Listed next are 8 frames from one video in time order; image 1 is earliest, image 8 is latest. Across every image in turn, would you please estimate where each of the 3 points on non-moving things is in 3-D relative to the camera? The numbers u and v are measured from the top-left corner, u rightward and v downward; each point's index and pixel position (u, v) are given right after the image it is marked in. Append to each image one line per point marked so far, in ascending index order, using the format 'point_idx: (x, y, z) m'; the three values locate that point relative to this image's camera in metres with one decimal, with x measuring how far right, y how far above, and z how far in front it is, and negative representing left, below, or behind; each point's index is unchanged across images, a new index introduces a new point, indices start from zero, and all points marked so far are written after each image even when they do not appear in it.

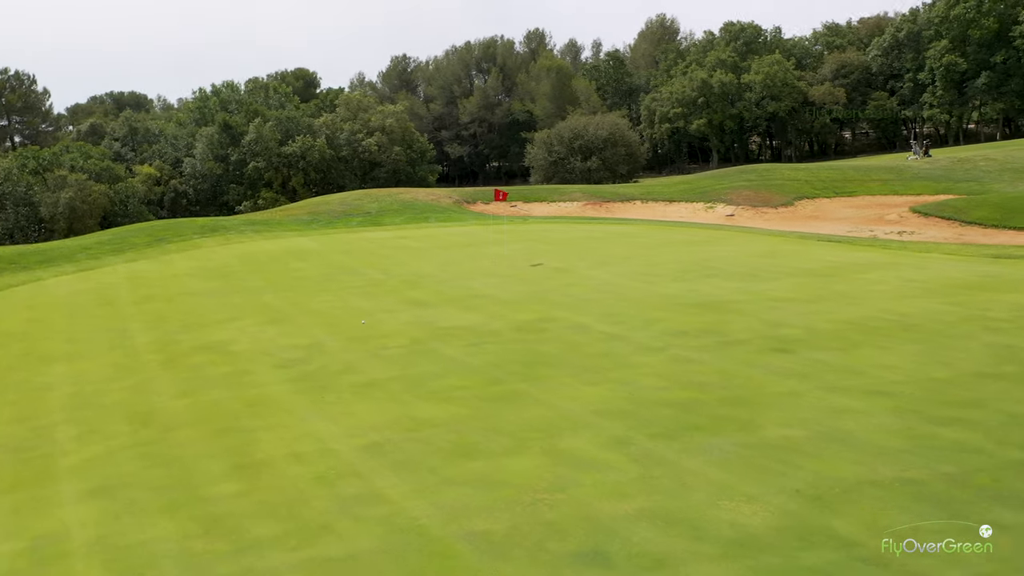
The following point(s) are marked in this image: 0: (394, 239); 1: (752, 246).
0: (-2.7, +1.1, +18.8) m
1: (+4.7, +0.9, +16.2) m
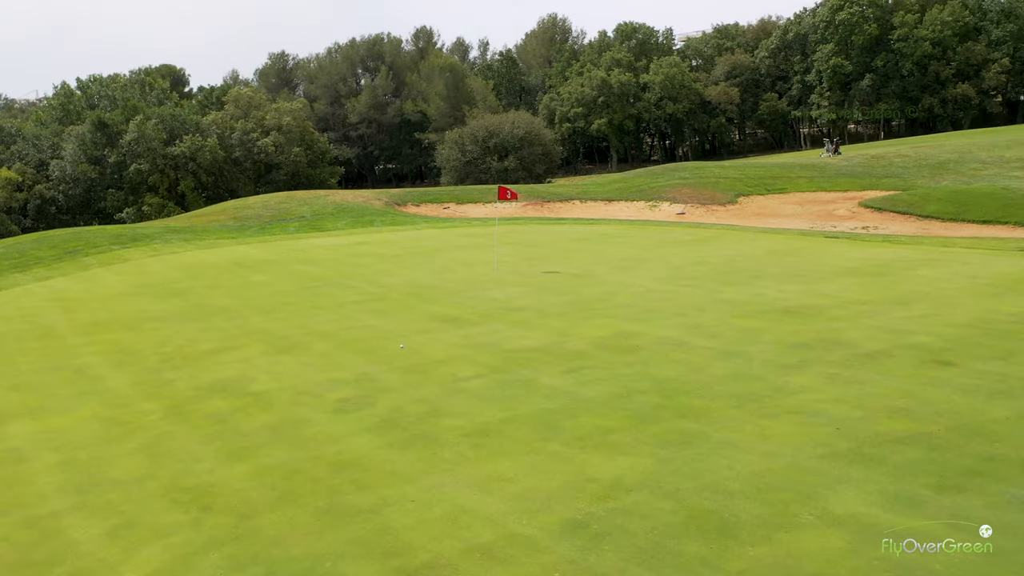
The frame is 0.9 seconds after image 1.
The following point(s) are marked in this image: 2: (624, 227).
0: (-3.2, +0.9, +16.6) m
1: (+4.5, +0.8, +15.2) m
2: (+2.6, +1.4, +19.3) m
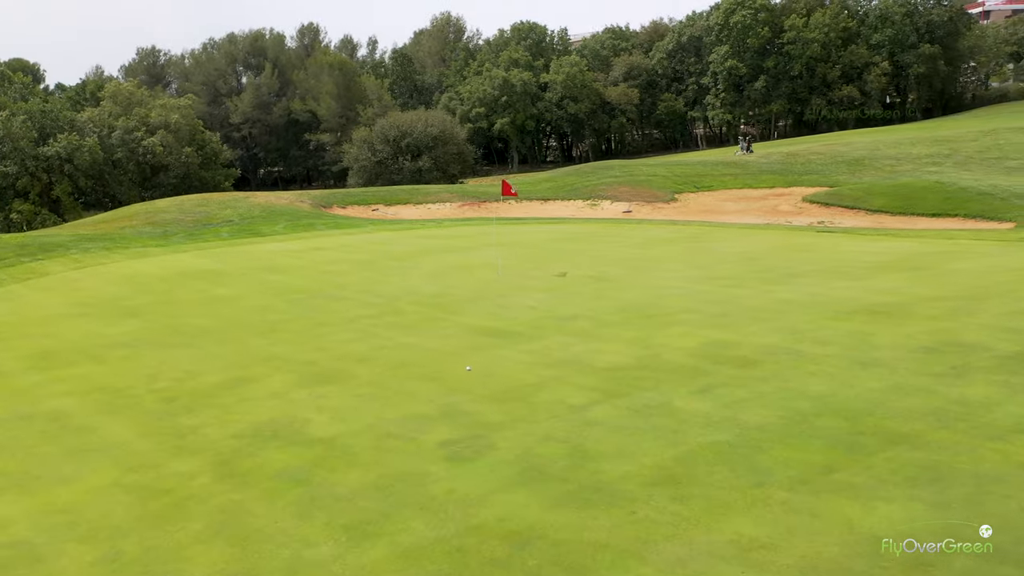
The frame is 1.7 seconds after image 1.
0: (-3.6, +0.7, +14.7) m
1: (+4.3, +0.9, +14.5) m
2: (+1.8, +1.4, +18.3) m
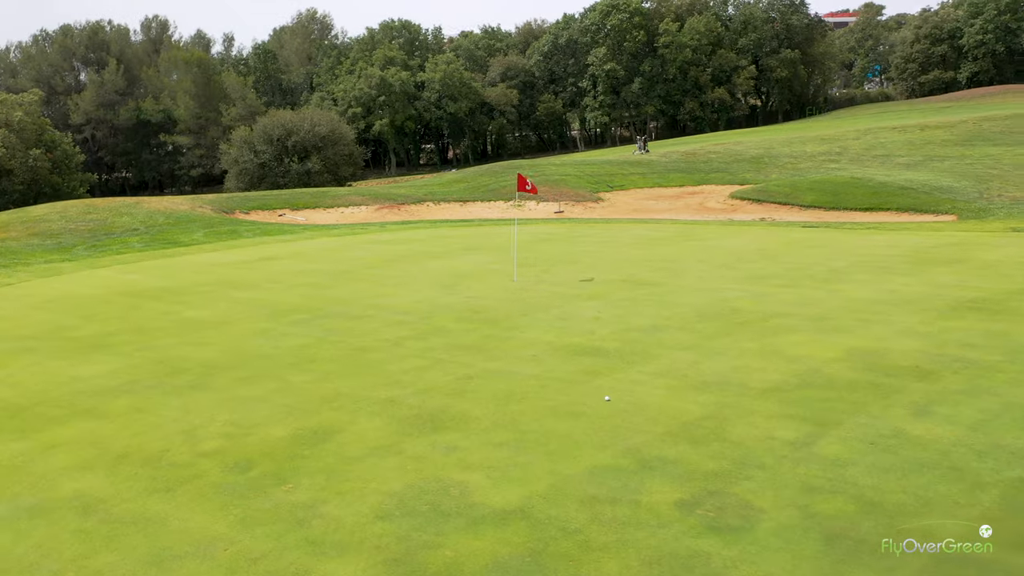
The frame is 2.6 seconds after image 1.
0: (-3.9, +0.4, +12.6) m
1: (+3.9, +0.9, +13.8) m
2: (+0.7, +1.3, +17.1) m
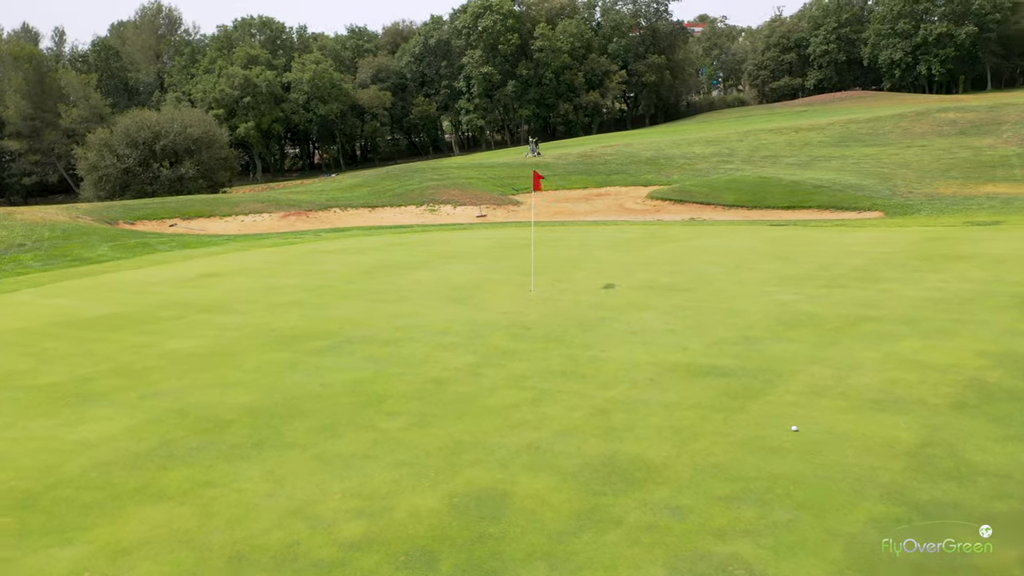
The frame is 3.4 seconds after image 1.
0: (-4.0, +0.1, +10.7) m
1: (+3.4, +0.9, +13.4) m
2: (-0.3, +1.1, +16.0) m
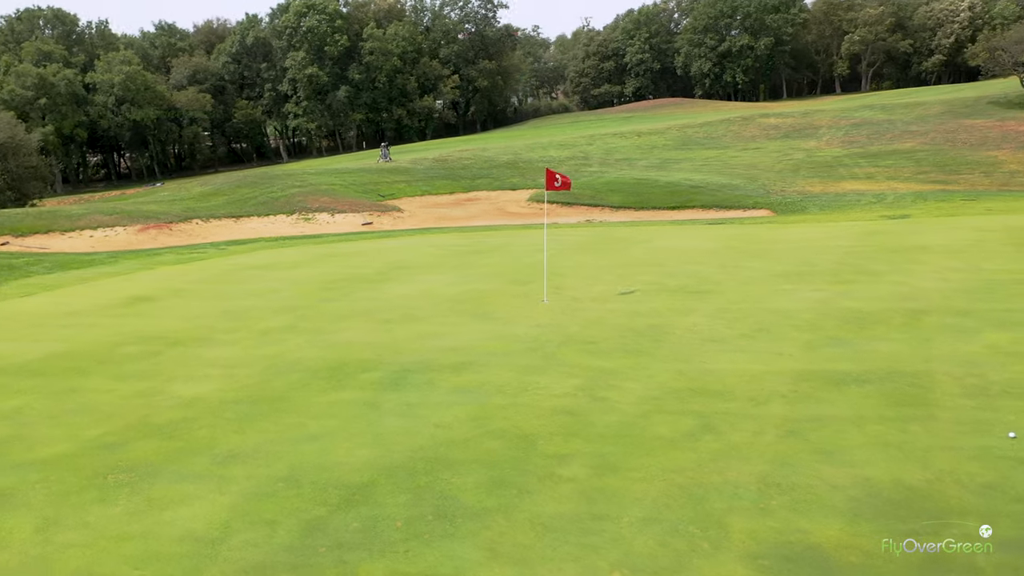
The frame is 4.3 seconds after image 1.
0: (-4.1, -0.2, +8.9) m
1: (+2.4, +0.8, +13.1) m
2: (-1.8, +0.9, +14.8) m
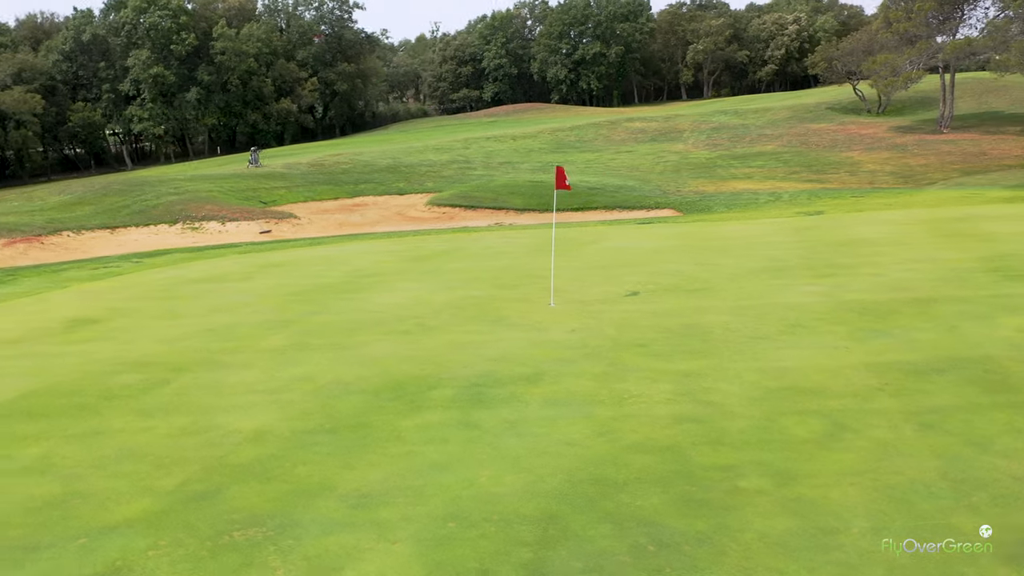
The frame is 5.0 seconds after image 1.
0: (-4.1, -0.4, +7.7) m
1: (+1.5, +0.8, +13.1) m
2: (-2.9, +0.7, +14.0) m
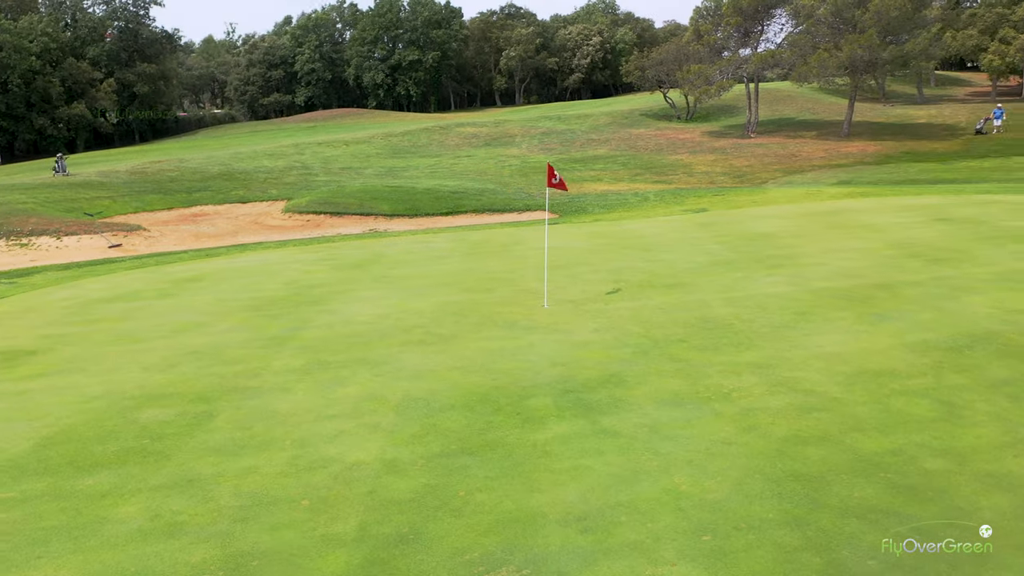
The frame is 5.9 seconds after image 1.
0: (-3.9, -0.6, +6.4) m
1: (+0.2, +0.8, +13.0) m
2: (-4.3, +0.5, +12.8) m
